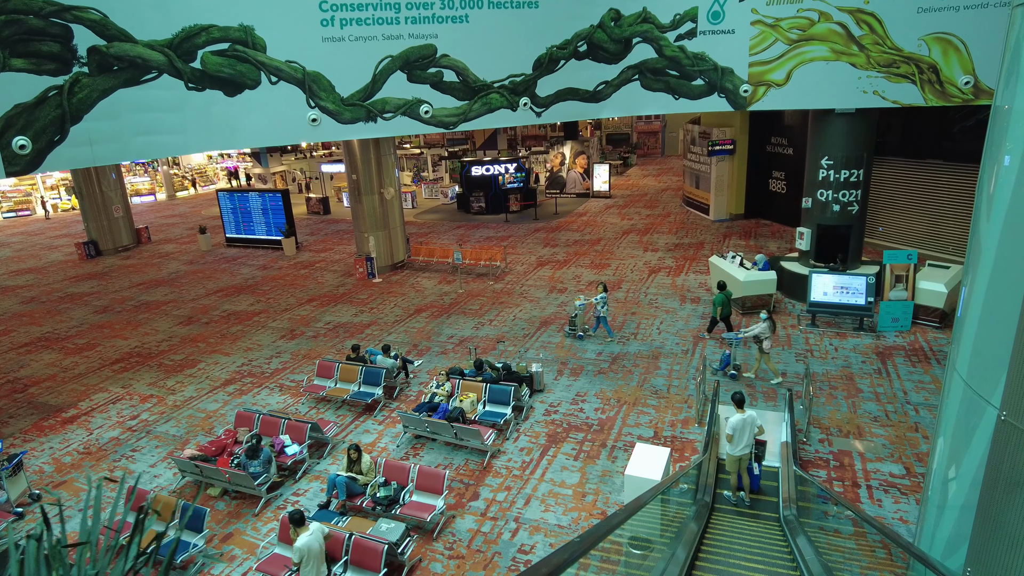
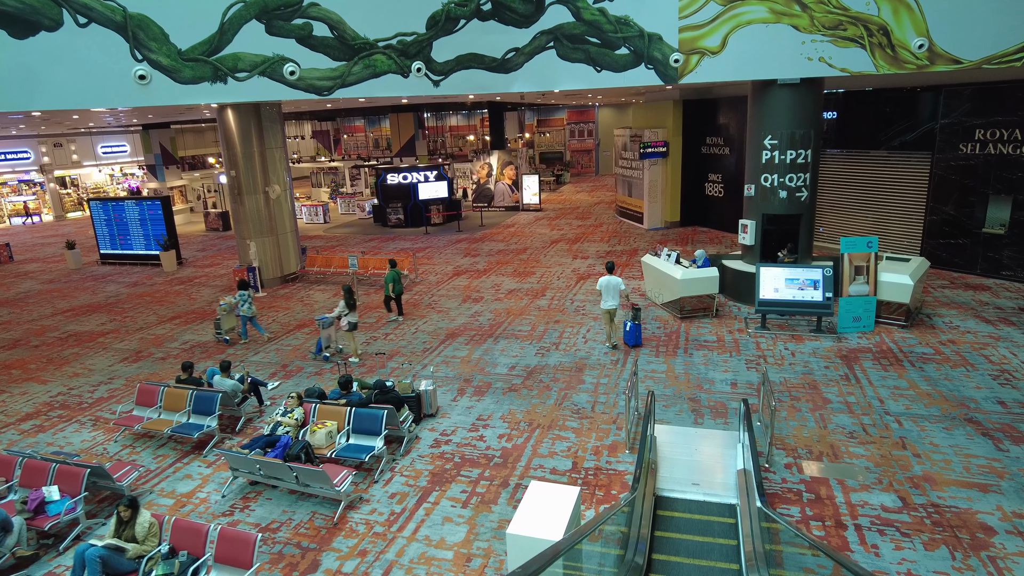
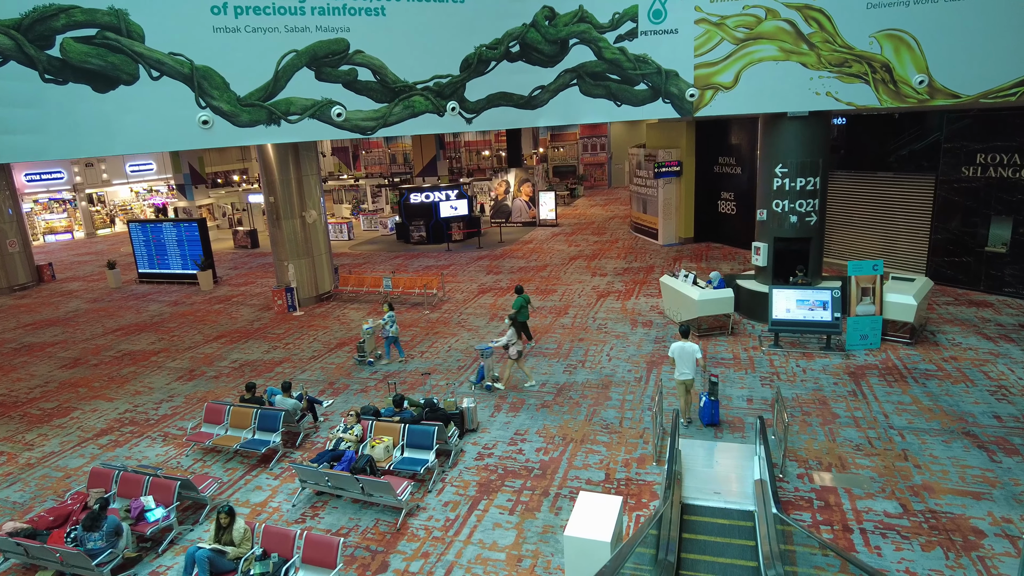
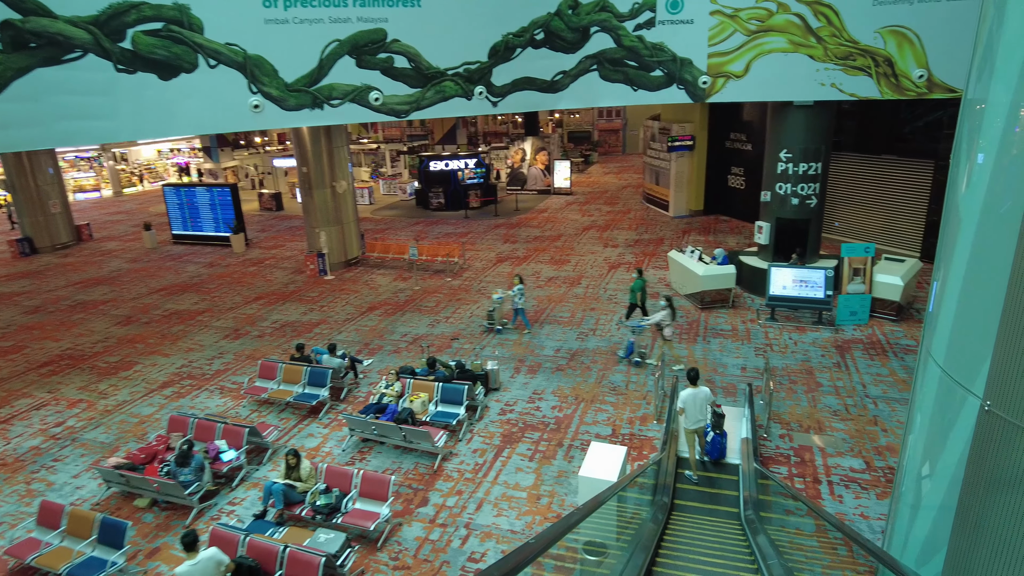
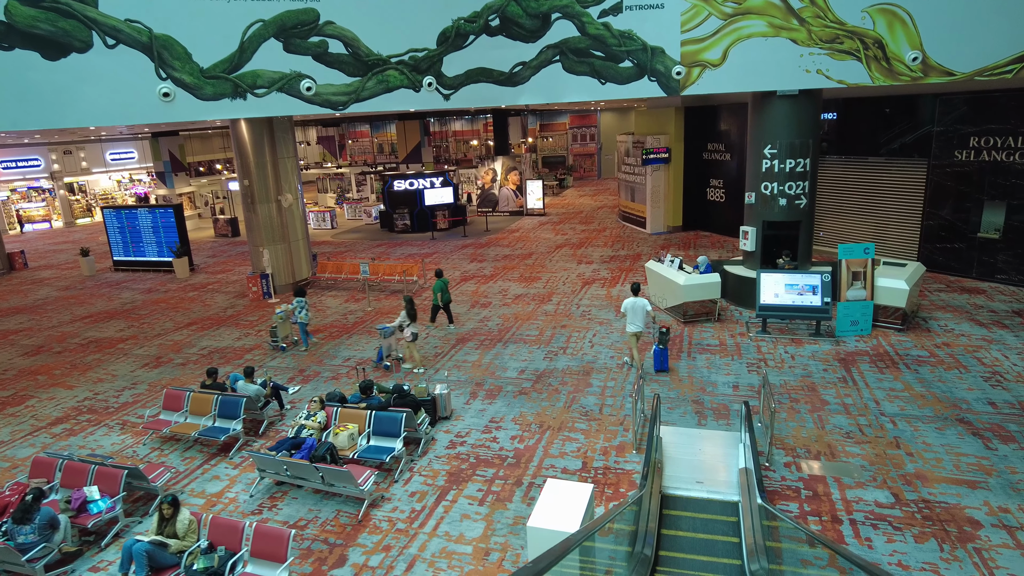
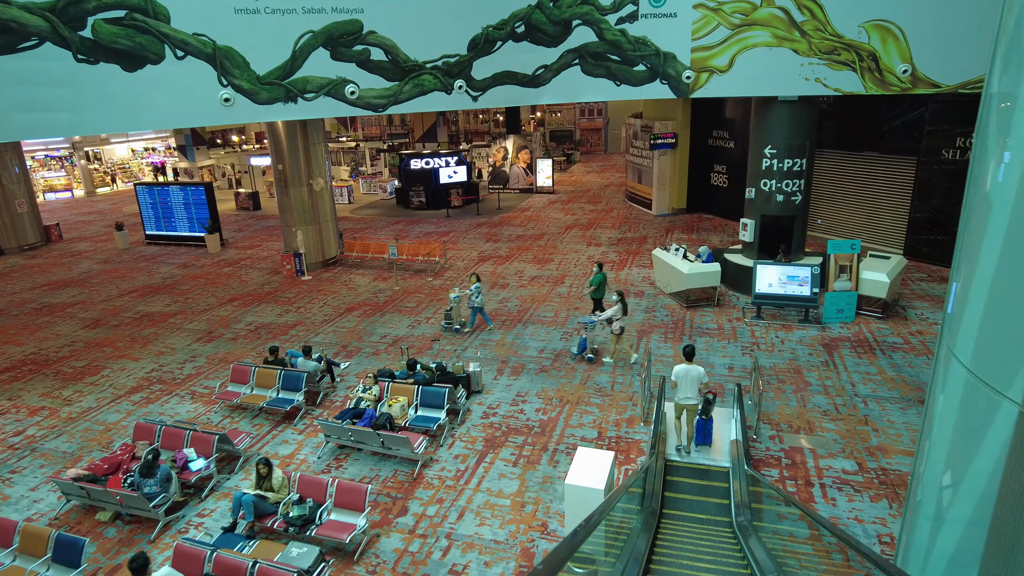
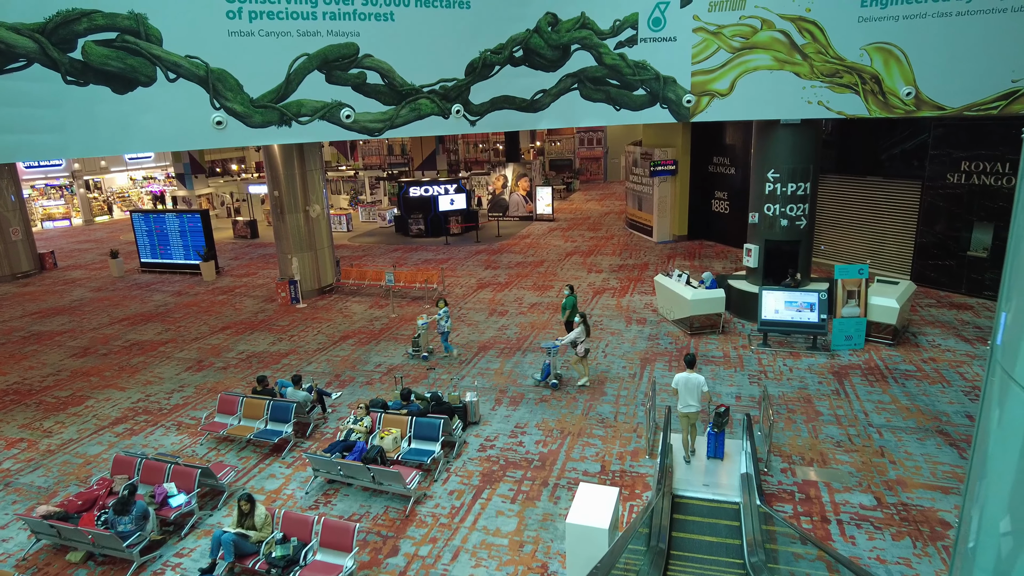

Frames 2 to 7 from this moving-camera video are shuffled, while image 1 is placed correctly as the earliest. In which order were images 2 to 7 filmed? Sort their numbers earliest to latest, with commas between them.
4, 6, 7, 3, 5, 2
